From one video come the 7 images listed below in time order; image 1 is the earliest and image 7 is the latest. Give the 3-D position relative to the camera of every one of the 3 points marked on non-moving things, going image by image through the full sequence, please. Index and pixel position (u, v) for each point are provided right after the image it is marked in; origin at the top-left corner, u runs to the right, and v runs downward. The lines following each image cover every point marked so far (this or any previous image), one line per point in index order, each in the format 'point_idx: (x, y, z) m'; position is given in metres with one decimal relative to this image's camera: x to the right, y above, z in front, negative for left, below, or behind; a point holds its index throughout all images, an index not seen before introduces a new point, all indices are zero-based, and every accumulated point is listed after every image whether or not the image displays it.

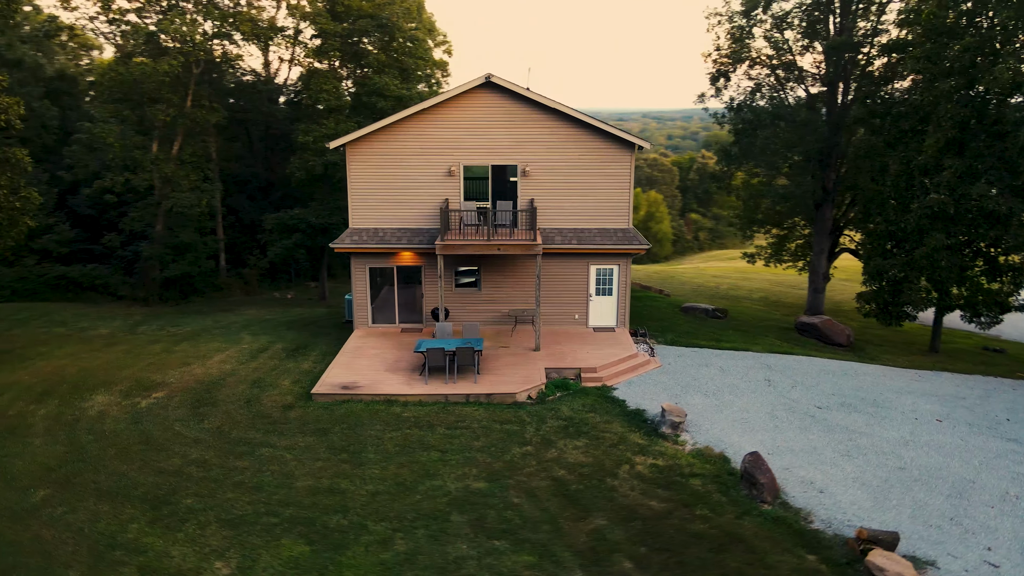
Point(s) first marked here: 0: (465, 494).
0: (-0.7, -3.0, +9.4) m
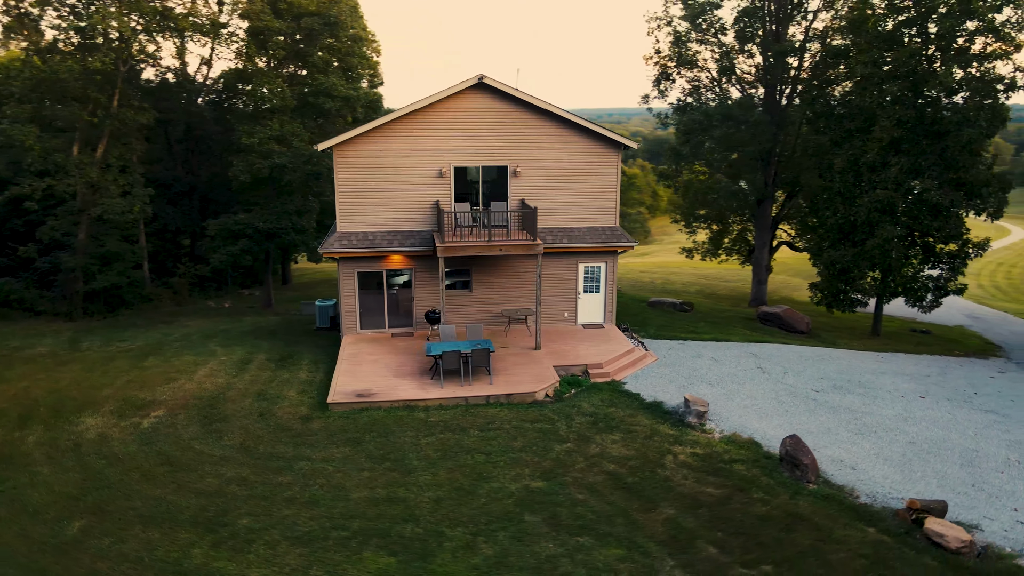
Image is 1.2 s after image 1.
0: (+0.2, -3.0, +9.3) m
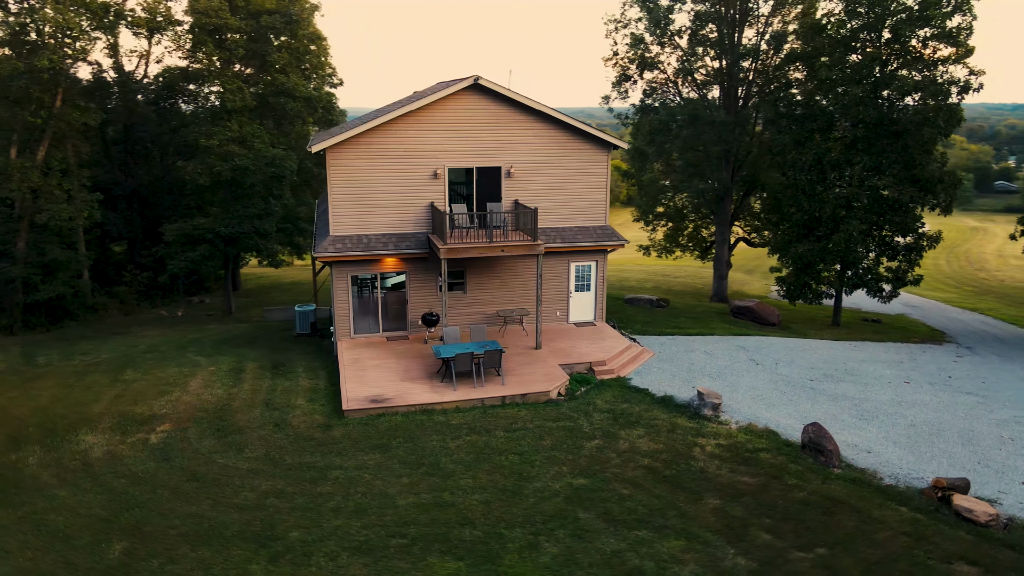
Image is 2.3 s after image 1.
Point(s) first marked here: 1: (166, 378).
0: (+0.9, -3.0, +9.4) m
1: (-8.5, -2.2, +15.7) m
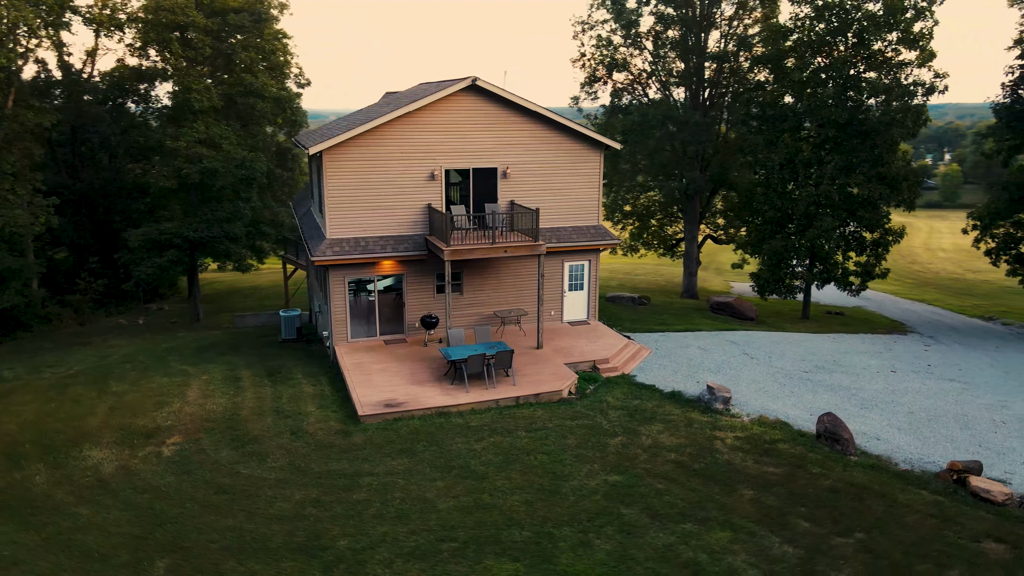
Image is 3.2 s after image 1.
0: (+1.5, -3.0, +9.5) m
1: (-8.4, -2.4, +15.1) m
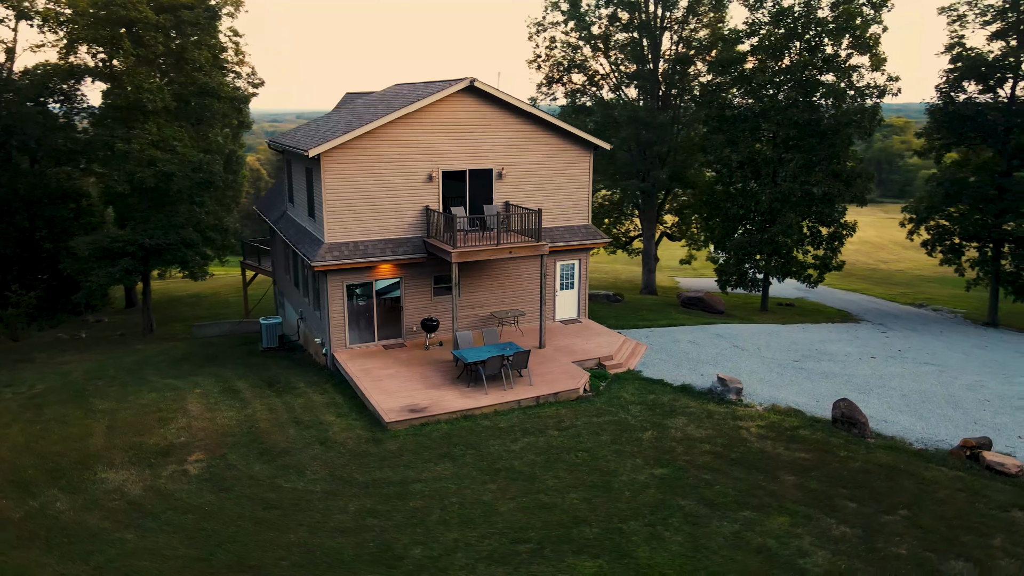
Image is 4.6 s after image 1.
0: (+2.3, -2.9, +9.7) m
1: (-8.1, -2.6, +14.3) m
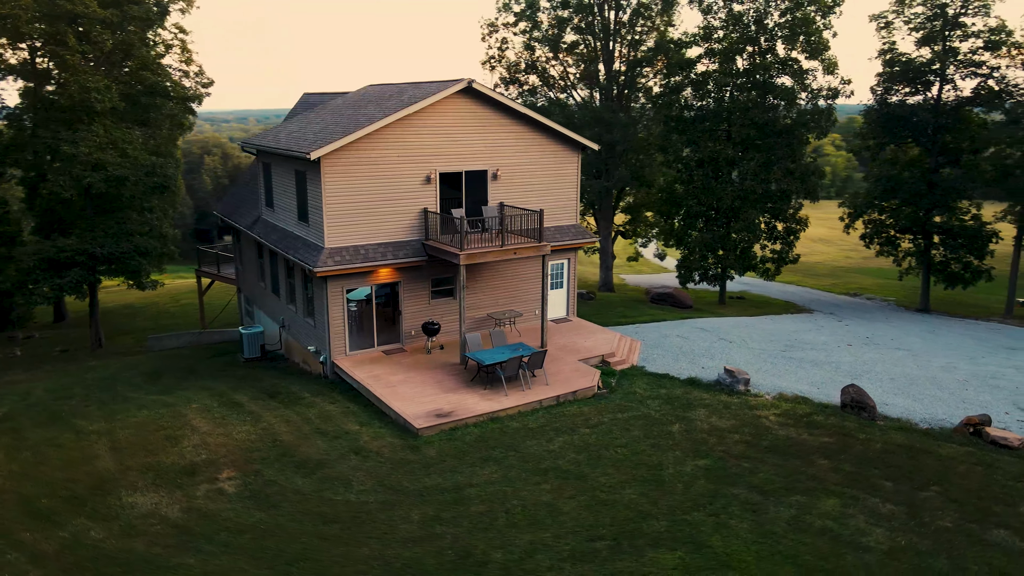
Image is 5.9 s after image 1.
0: (+3.0, -2.9, +10.0) m
1: (-7.7, -2.9, +13.6) m
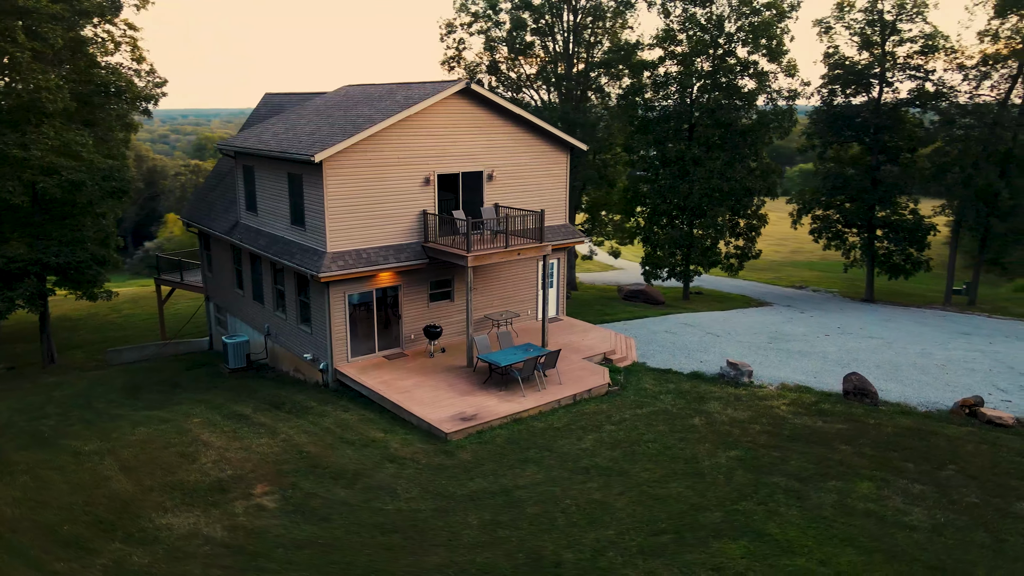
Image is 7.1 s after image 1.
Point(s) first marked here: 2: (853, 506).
0: (+3.7, -2.8, +10.4) m
1: (-7.3, -3.1, +13.0) m
2: (+4.7, -3.1, +9.0) m
